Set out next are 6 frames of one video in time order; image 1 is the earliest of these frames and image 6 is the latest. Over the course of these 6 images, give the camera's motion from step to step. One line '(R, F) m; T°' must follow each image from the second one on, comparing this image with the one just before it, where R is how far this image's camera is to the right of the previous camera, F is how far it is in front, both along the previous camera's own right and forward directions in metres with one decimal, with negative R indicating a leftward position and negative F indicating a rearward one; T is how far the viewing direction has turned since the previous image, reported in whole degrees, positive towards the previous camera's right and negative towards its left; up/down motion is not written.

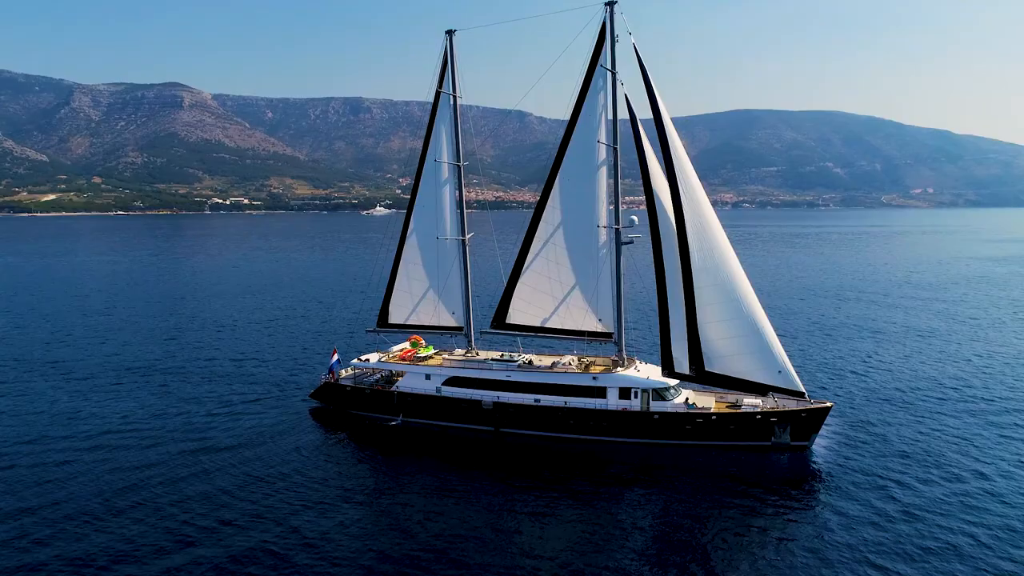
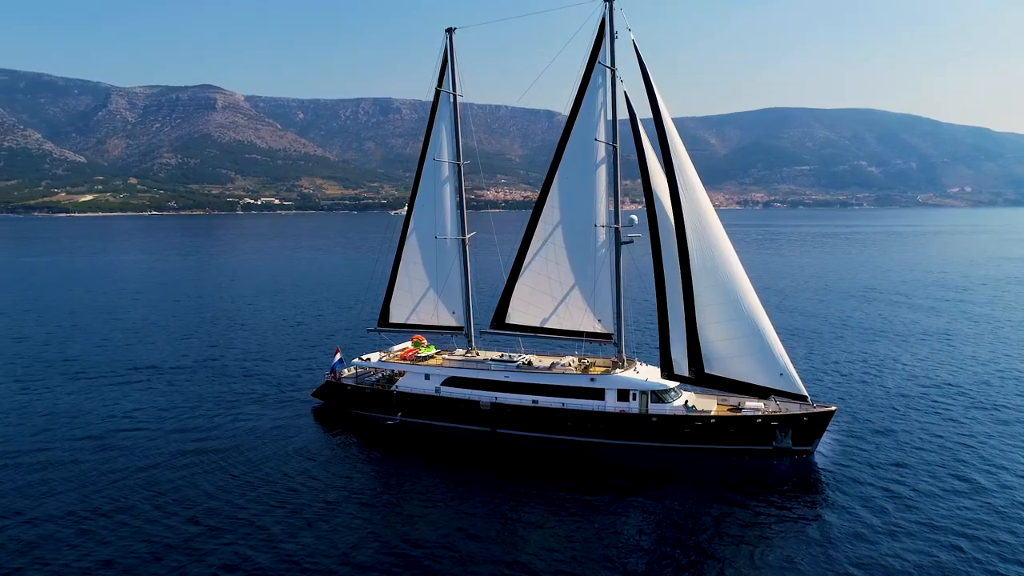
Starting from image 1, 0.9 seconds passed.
(+1.5, +0.4) m; -2°
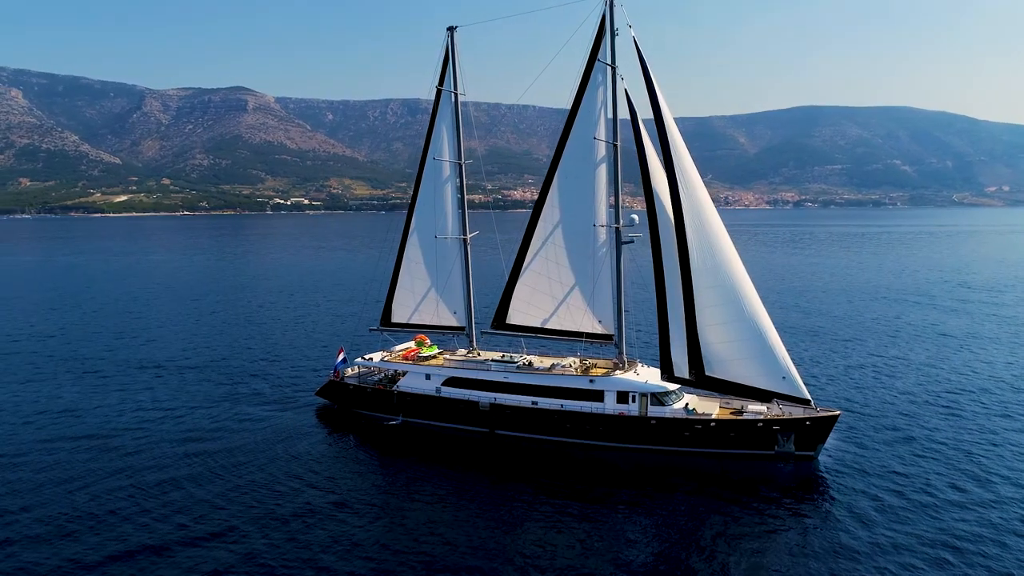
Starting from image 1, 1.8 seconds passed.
(+1.3, +0.4) m; -2°
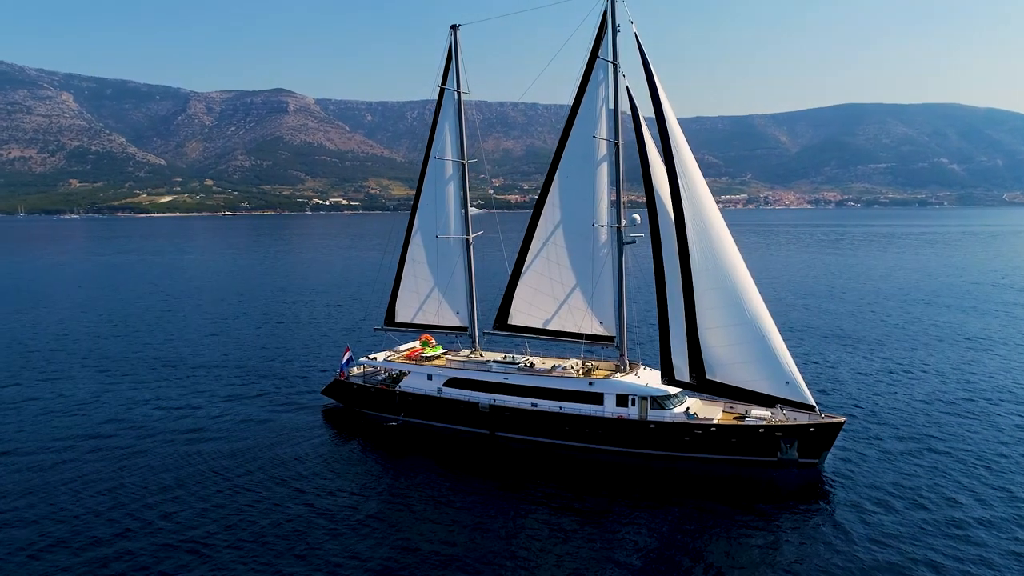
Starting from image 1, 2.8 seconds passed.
(+1.6, +0.4) m; -2°
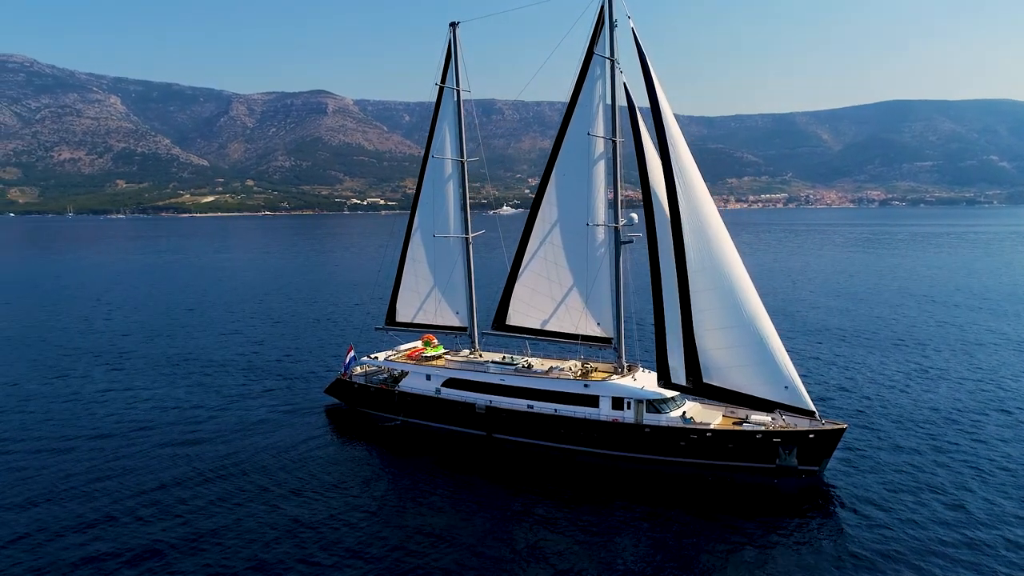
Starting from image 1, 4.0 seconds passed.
(+1.8, +0.5) m; -2°
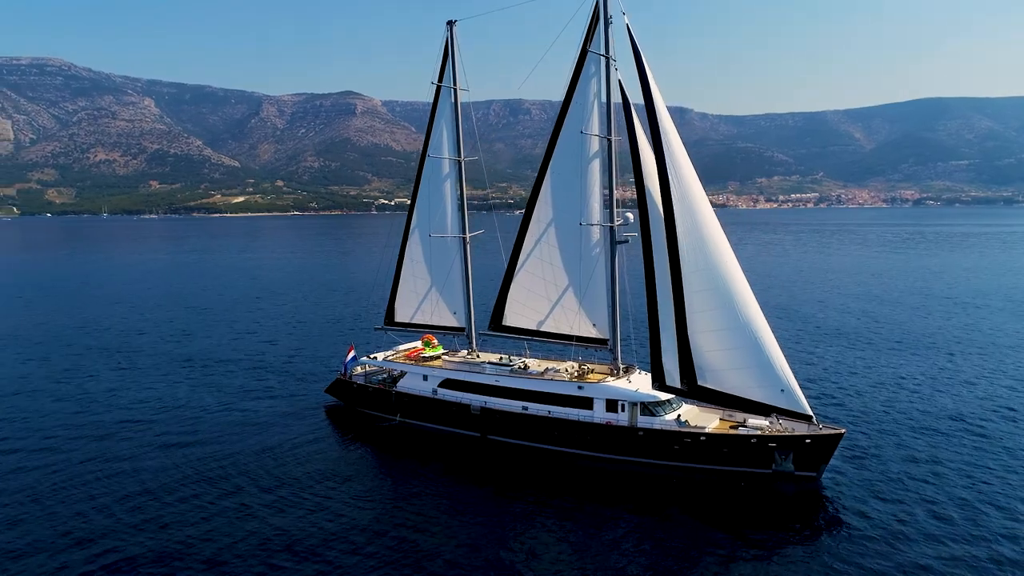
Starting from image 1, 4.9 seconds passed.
(+1.6, +0.4) m; -2°
